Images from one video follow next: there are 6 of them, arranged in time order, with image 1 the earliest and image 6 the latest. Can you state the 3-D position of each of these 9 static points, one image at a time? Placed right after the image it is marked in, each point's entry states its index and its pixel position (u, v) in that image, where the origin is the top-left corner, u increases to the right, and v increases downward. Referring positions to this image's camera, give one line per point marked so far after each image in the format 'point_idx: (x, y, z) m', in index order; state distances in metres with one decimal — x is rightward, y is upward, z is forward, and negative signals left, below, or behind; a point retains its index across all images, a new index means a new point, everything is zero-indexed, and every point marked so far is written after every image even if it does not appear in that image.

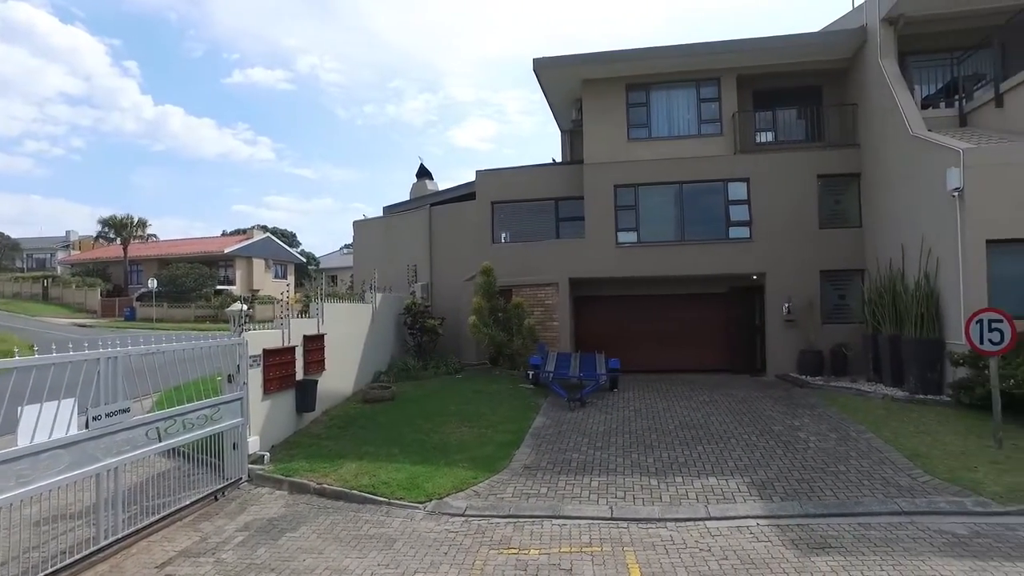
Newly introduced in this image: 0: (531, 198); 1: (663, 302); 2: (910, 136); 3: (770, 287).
0: (+0.4, +2.3, +17.2) m
1: (+3.8, -0.4, +17.0) m
2: (+7.3, +2.8, +12.5) m
3: (+5.8, 0.0, +15.2) m
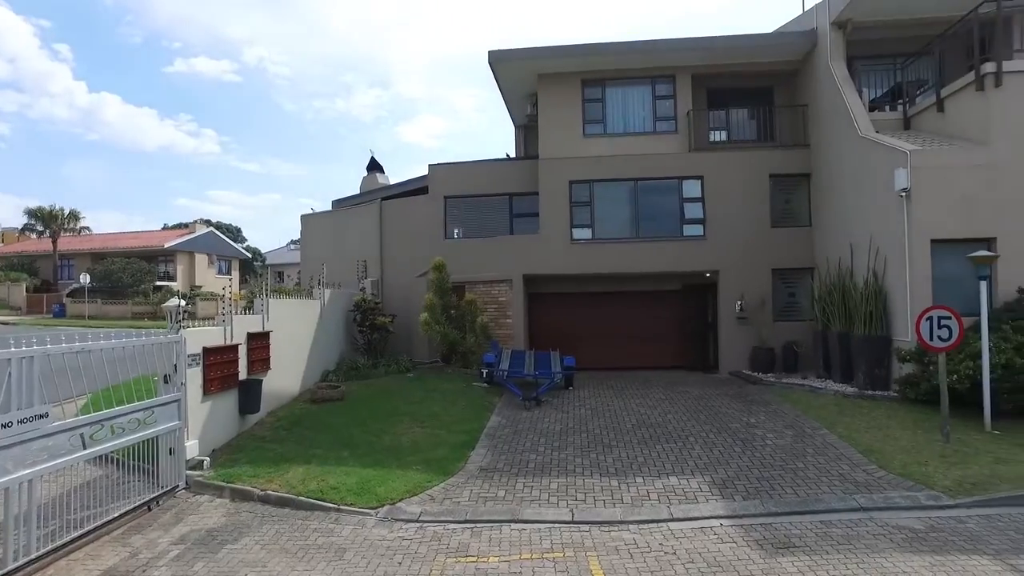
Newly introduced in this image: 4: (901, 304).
0: (-0.7, +2.4, +16.9) m
1: (+2.6, -0.3, +16.9) m
2: (+6.5, +2.8, +12.7) m
3: (+4.7, +0.1, +15.3) m
4: (+6.4, -0.3, +11.2) m
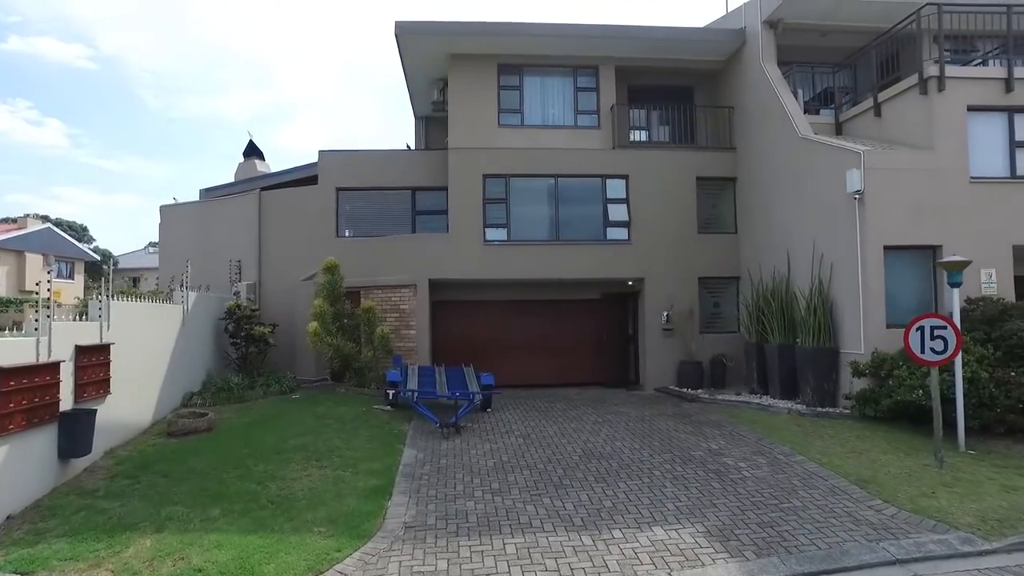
0: (-2.8, +2.2, +14.9) m
1: (+0.4, -0.5, +15.4) m
2: (+5.1, +2.7, +12.0) m
3: (+2.8, -0.1, +14.1) m
4: (+5.2, -0.4, +10.4) m
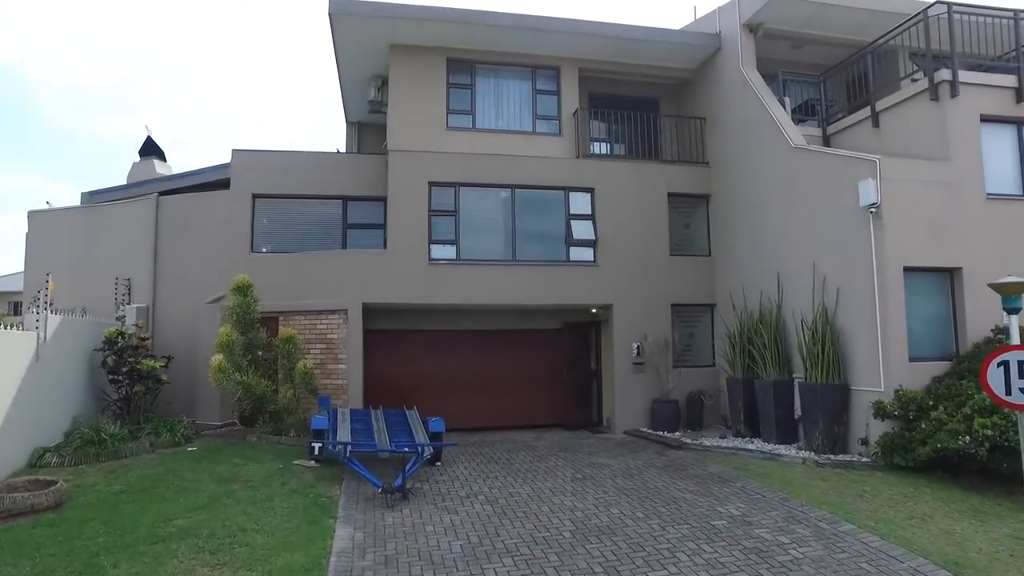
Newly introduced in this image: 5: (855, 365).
0: (-3.7, +1.7, +12.7) m
1: (-0.6, -1.0, +13.4) m
2: (+4.4, +2.2, +10.7) m
3: (+1.9, -0.6, +12.4) m
4: (+4.7, -0.8, +9.0) m
5: (+4.6, -1.0, +9.1) m
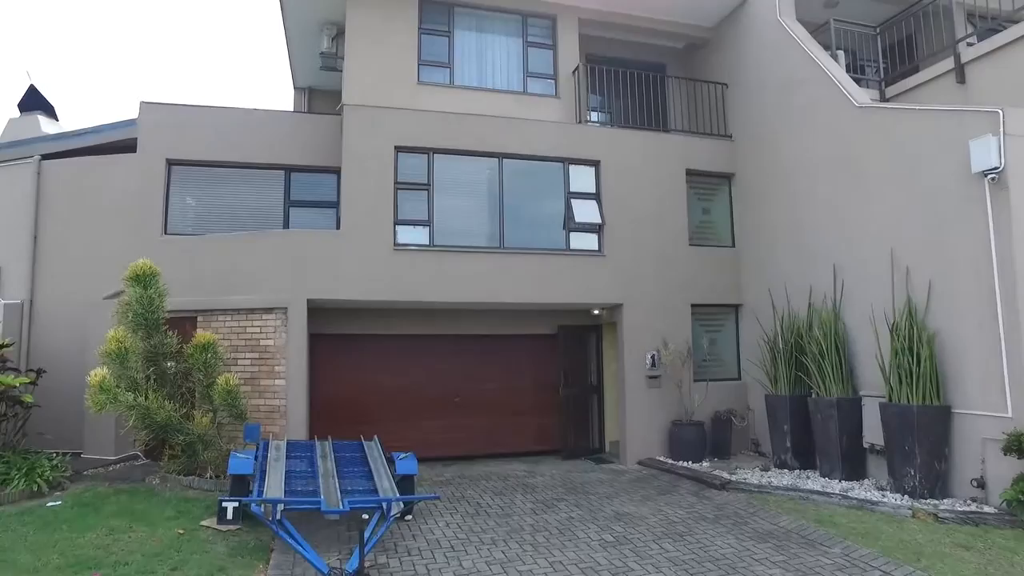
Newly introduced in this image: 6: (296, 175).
0: (-3.9, +1.8, +10.0) m
1: (-0.9, -1.0, +10.9) m
2: (+4.3, +2.3, +8.6) m
3: (+1.7, -0.6, +10.1) m
4: (+4.7, -0.7, +6.8) m
5: (+4.6, -1.0, +7.0) m
6: (-3.3, +1.7, +10.3) m
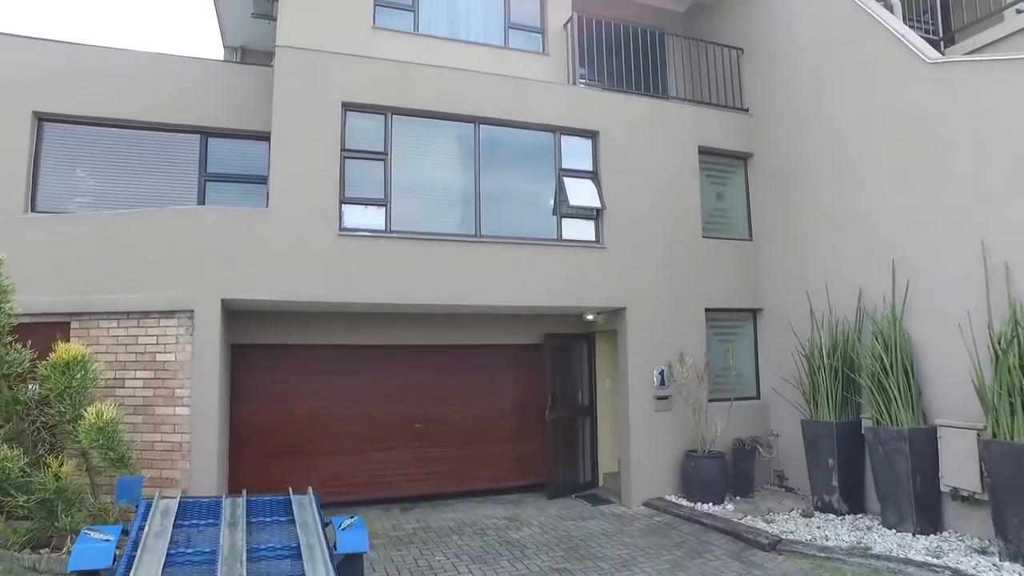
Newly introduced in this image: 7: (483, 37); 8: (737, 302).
0: (-4.2, +1.9, +7.7) m
1: (-1.2, -1.0, +8.8) m
2: (+4.1, +2.3, +6.8) m
3: (+1.4, -0.6, +8.2) m
4: (+4.6, -0.7, +5.1) m
5: (+4.5, -1.0, +5.3) m
6: (-3.5, +1.7, +8.1) m
7: (-0.4, +3.2, +8.6) m
8: (+2.9, -0.2, +8.9) m
